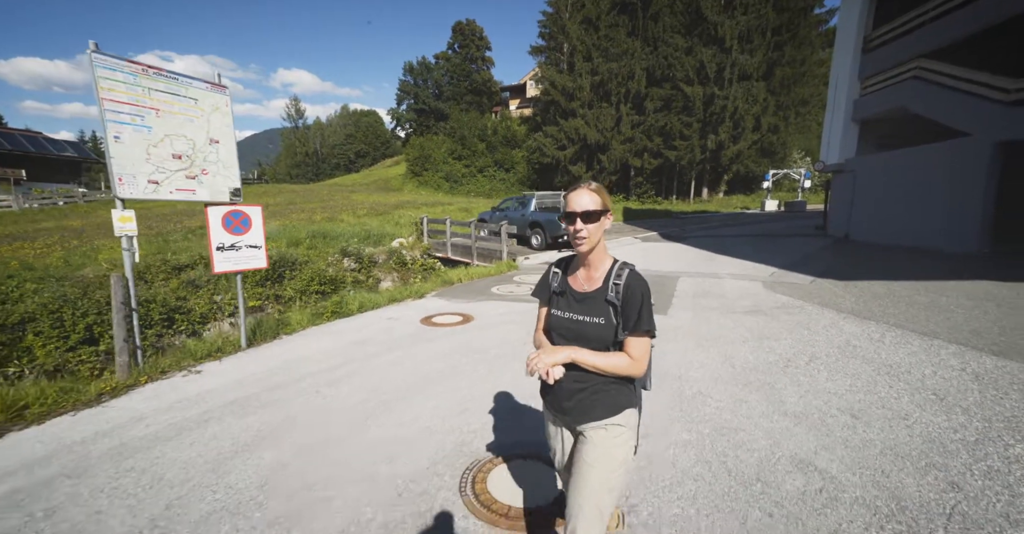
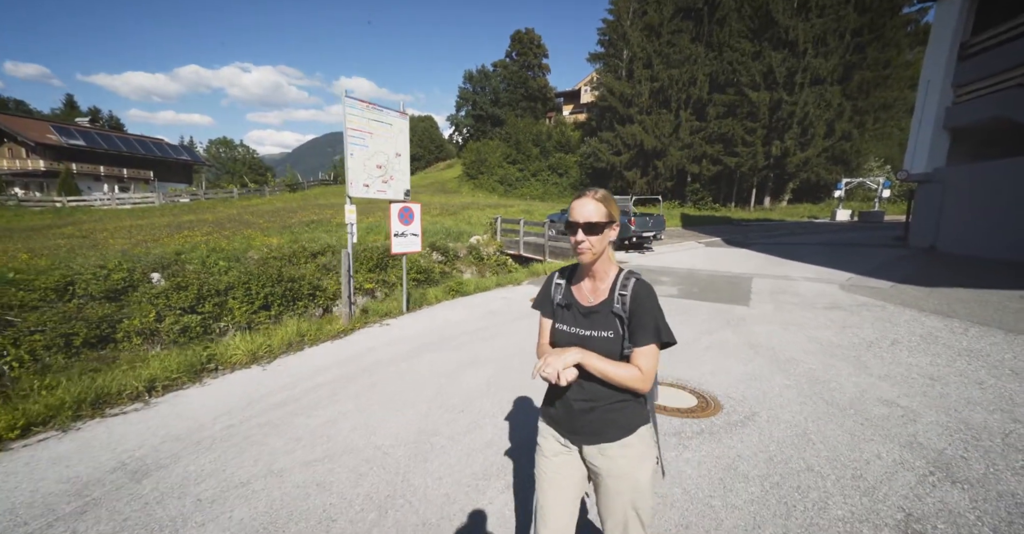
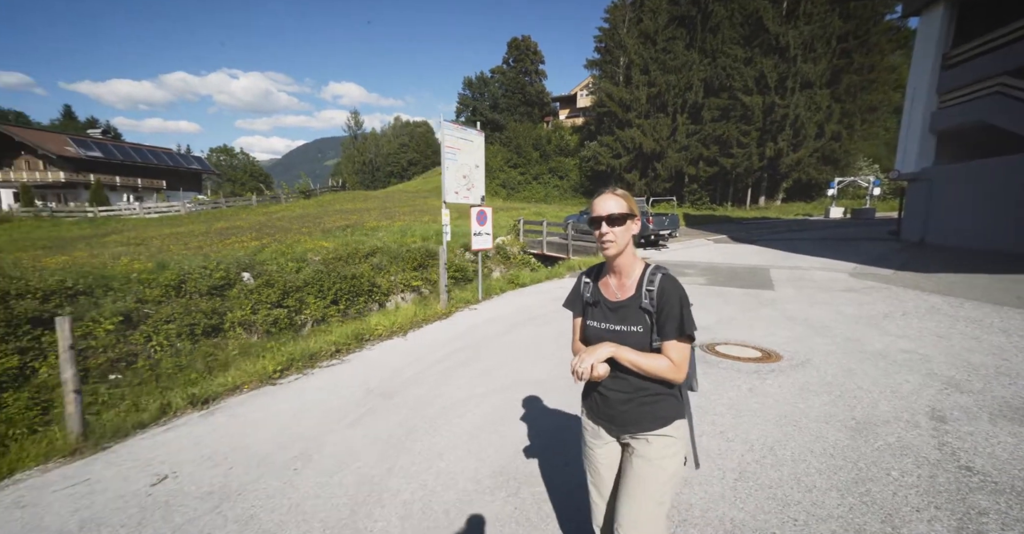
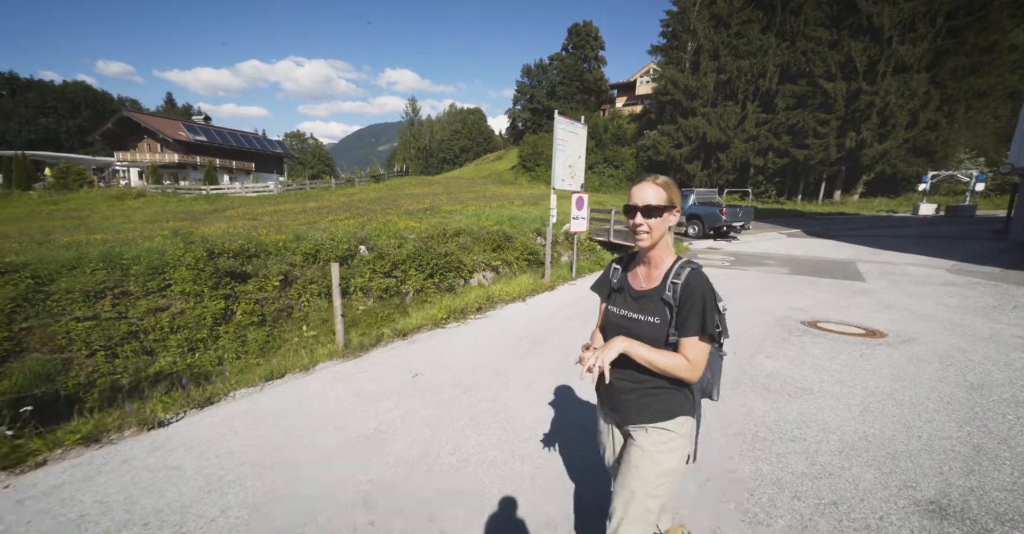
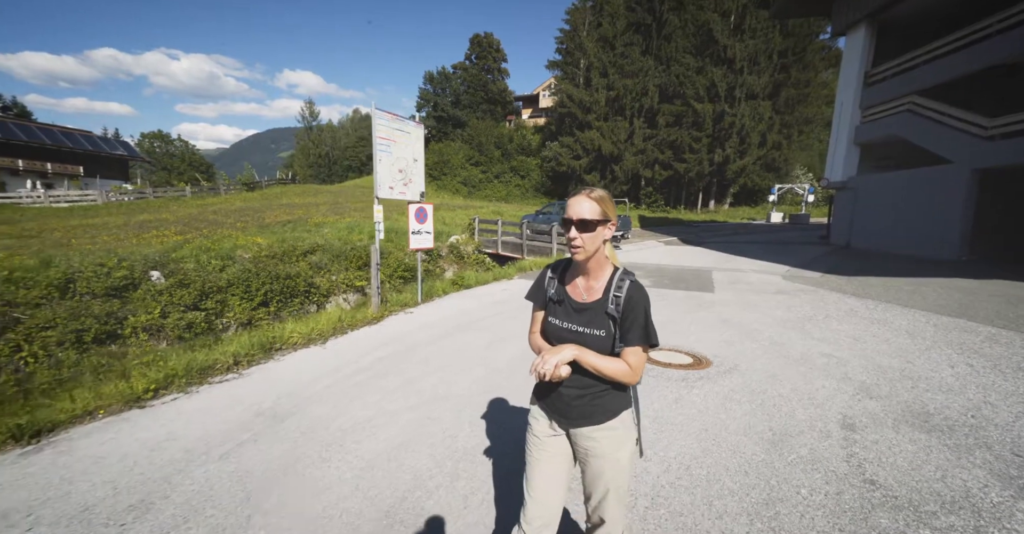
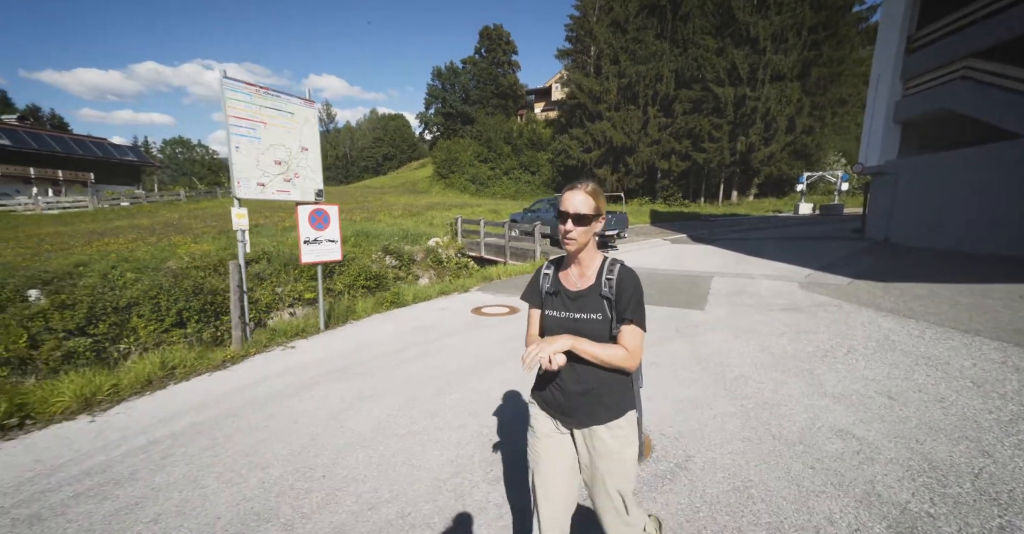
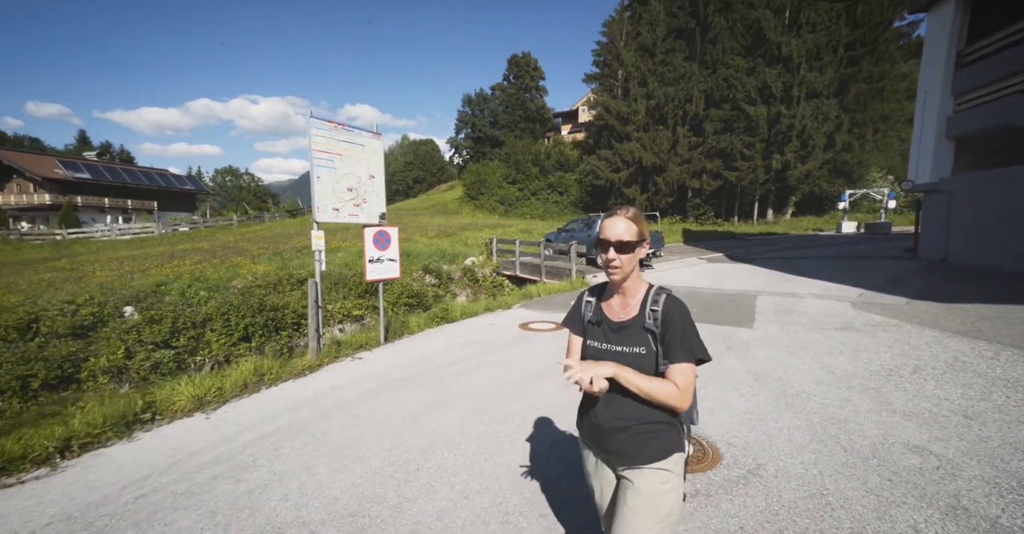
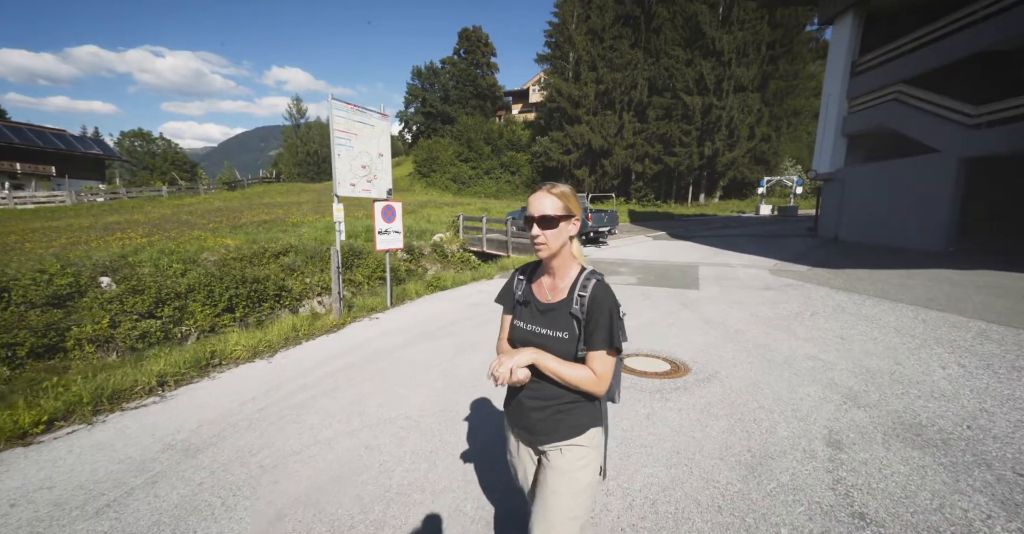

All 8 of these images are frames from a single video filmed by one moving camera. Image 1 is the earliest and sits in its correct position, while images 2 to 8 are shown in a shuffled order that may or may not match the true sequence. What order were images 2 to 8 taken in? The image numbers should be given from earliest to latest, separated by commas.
6, 7, 2, 8, 5, 3, 4
